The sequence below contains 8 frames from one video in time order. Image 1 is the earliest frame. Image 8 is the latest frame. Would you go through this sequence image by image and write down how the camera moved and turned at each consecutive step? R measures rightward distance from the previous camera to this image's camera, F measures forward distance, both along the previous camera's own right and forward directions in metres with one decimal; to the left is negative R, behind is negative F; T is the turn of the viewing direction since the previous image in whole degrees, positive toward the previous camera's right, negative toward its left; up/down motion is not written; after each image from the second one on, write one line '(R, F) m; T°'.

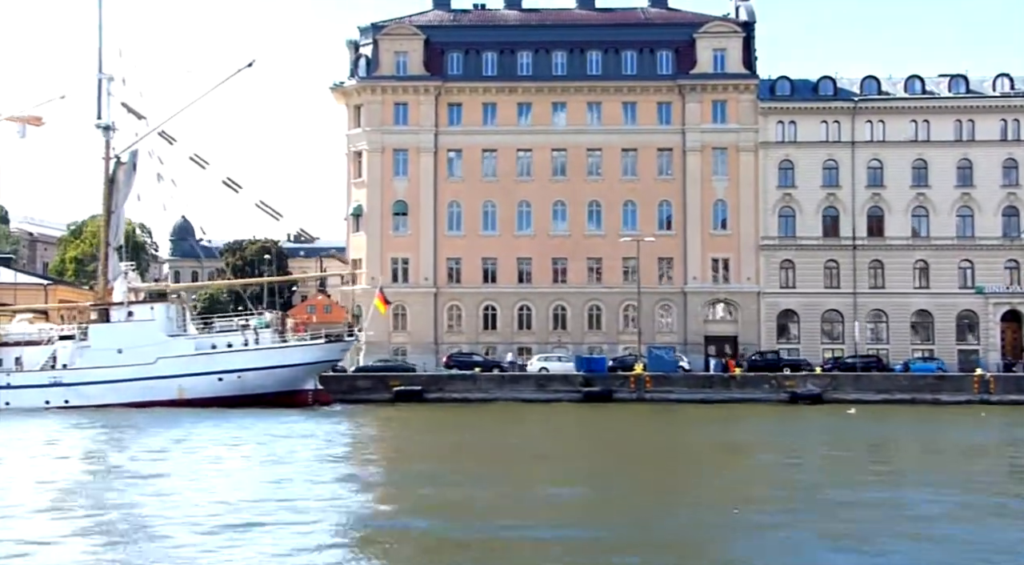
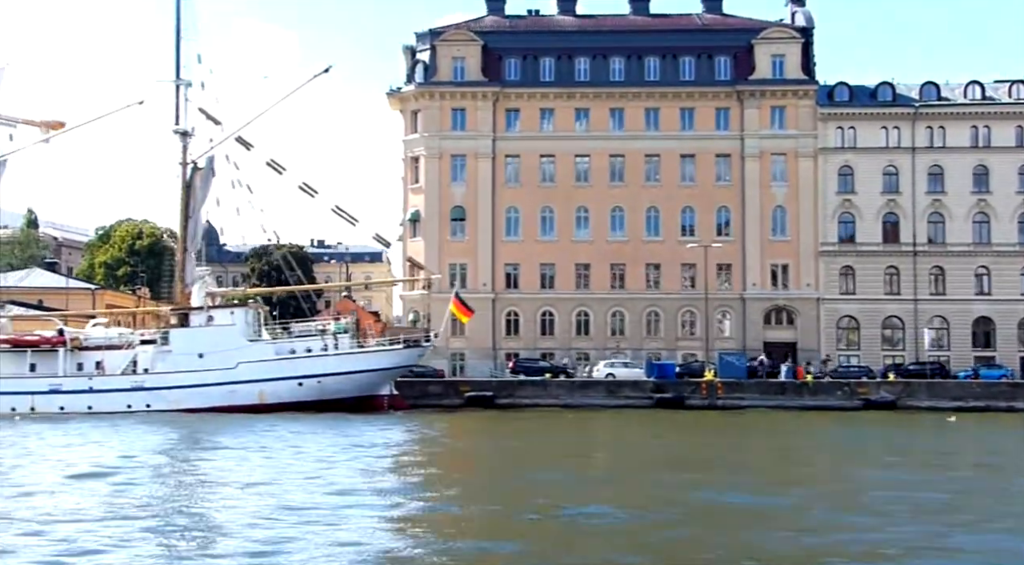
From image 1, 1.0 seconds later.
(-3.0, 0.0) m; -1°
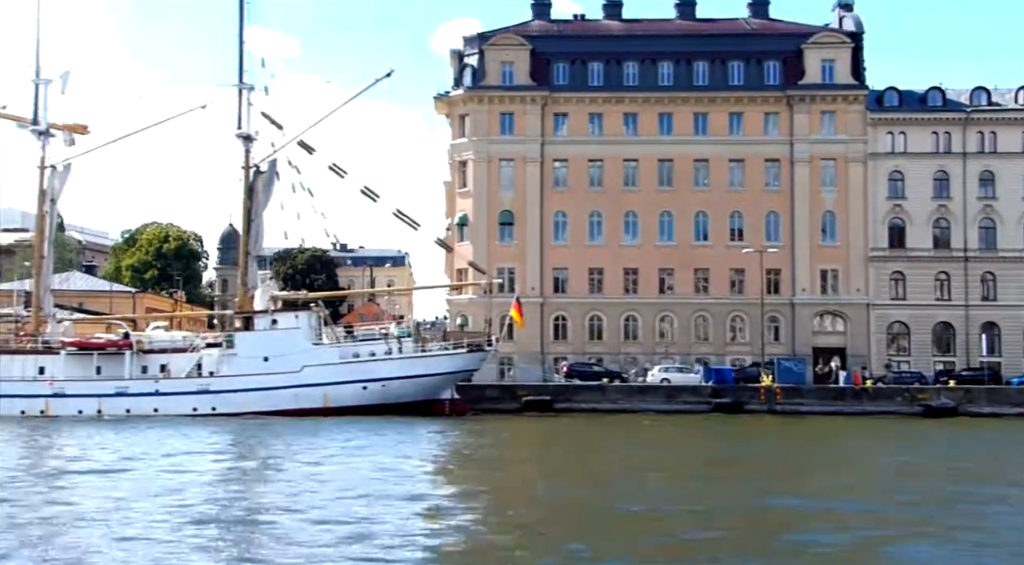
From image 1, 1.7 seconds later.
(-2.2, 0.0) m; -1°
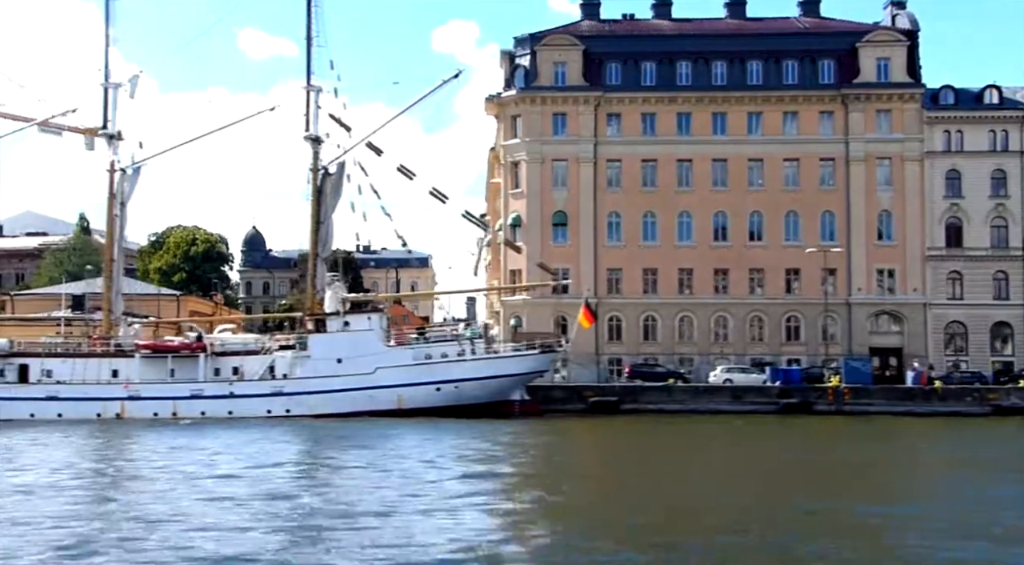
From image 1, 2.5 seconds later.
(-2.6, +0.2) m; -1°
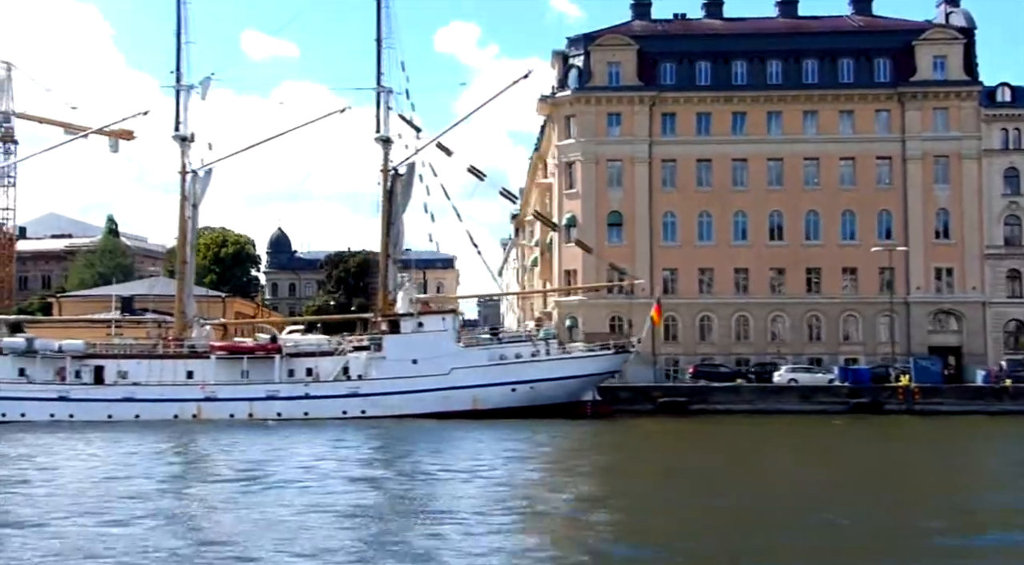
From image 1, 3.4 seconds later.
(-2.6, 0.0) m; -1°
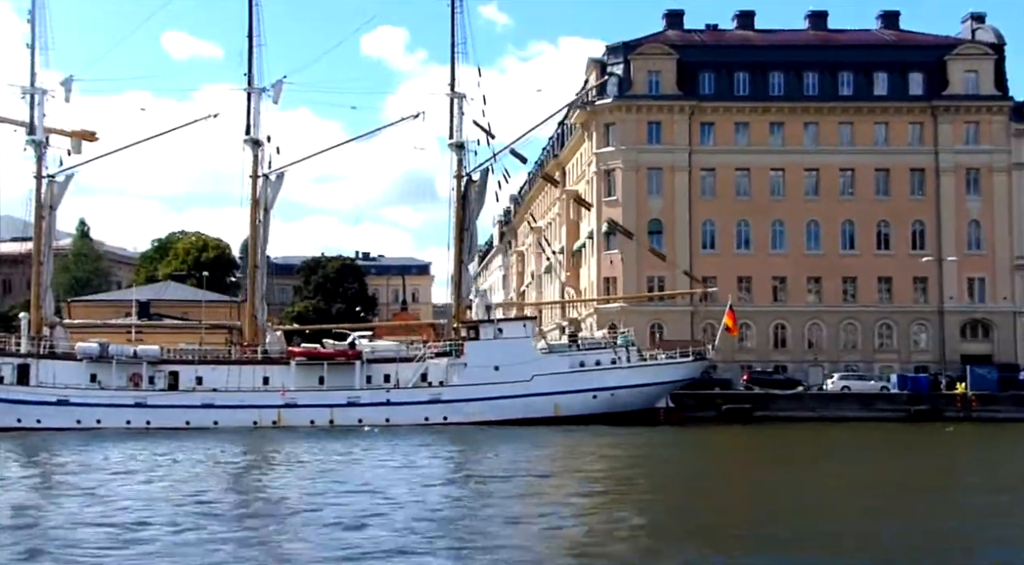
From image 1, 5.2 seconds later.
(-5.7, 0.0) m; +2°
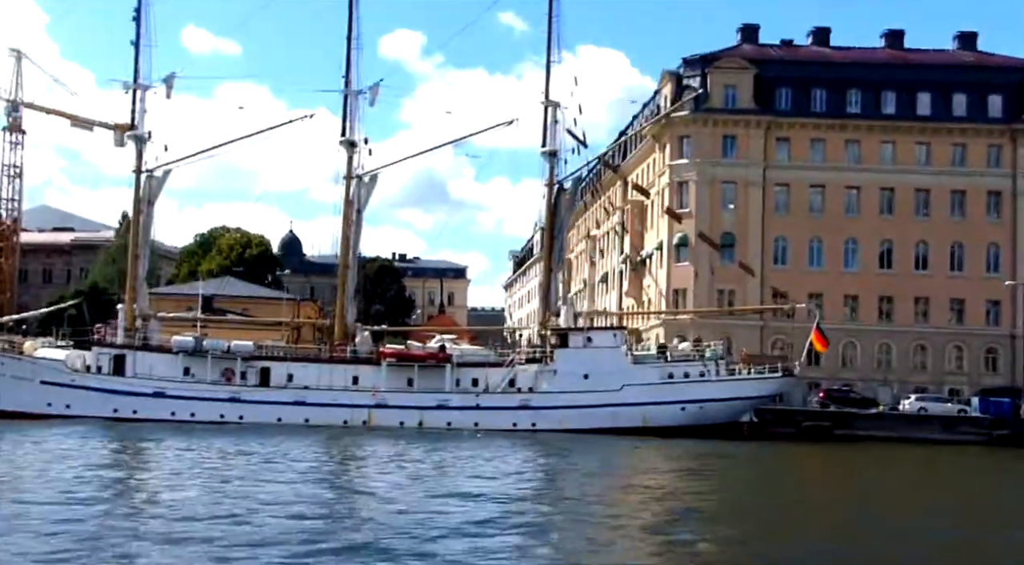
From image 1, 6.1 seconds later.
(-3.0, -0.3) m; -1°
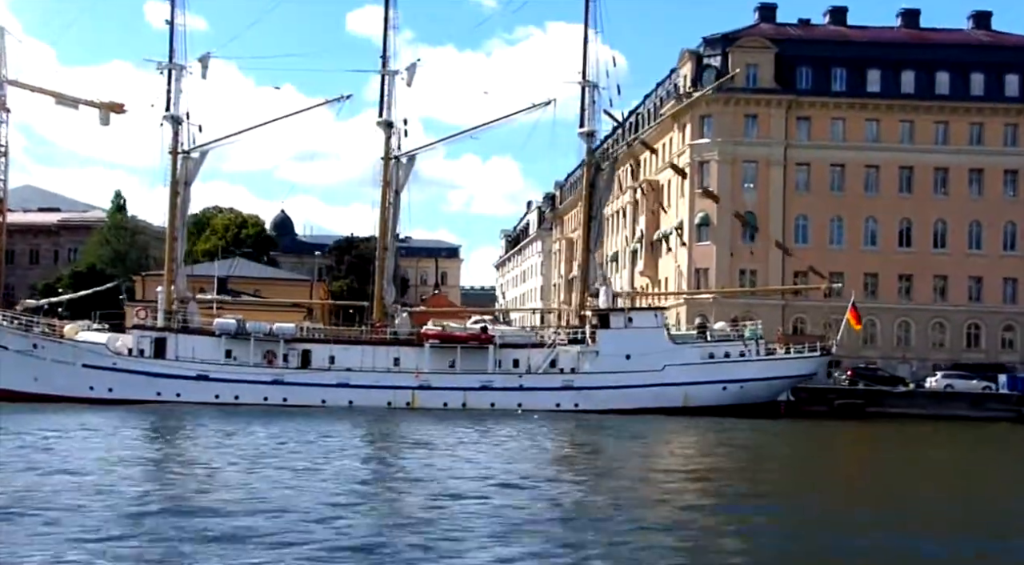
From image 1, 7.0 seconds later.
(-2.6, -0.1) m; +1°
